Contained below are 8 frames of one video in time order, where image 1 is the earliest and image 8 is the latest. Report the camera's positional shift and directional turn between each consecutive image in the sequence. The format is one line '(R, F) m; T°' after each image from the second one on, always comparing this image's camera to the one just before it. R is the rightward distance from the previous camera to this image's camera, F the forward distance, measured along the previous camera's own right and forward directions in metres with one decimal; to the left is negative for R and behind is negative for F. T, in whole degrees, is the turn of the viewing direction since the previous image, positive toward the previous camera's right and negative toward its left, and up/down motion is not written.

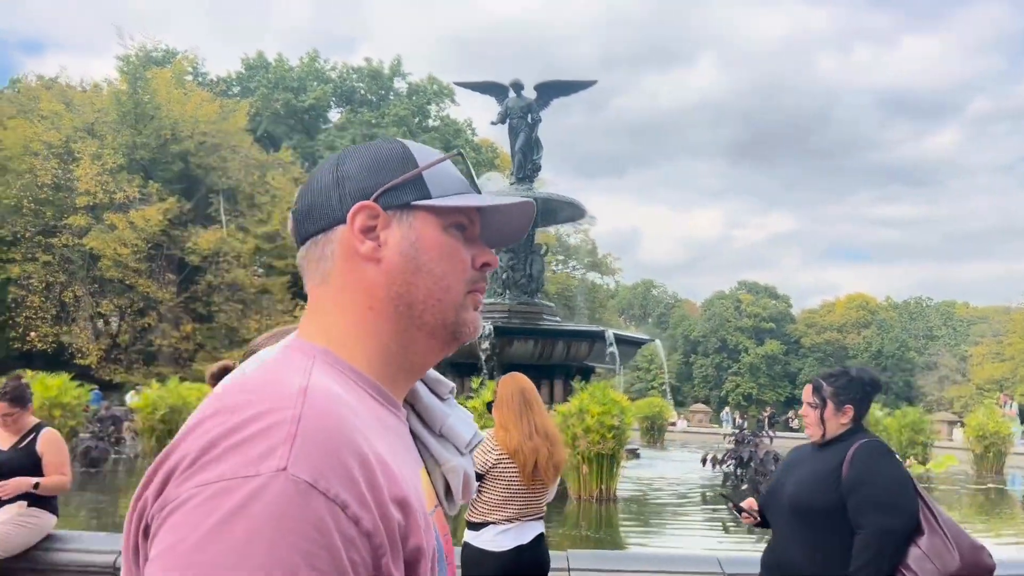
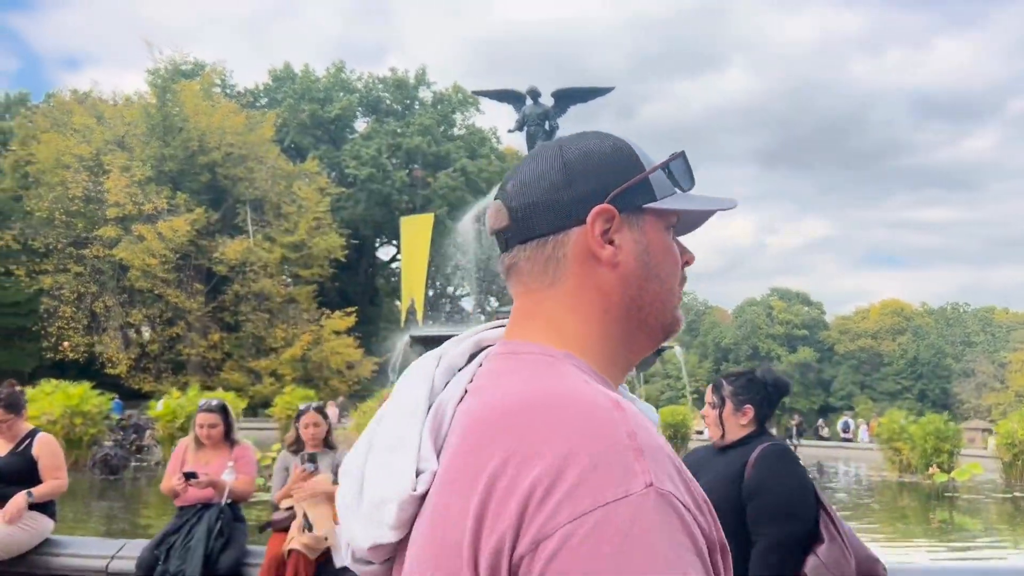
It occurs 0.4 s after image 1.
(+0.2, +0.1) m; -2°
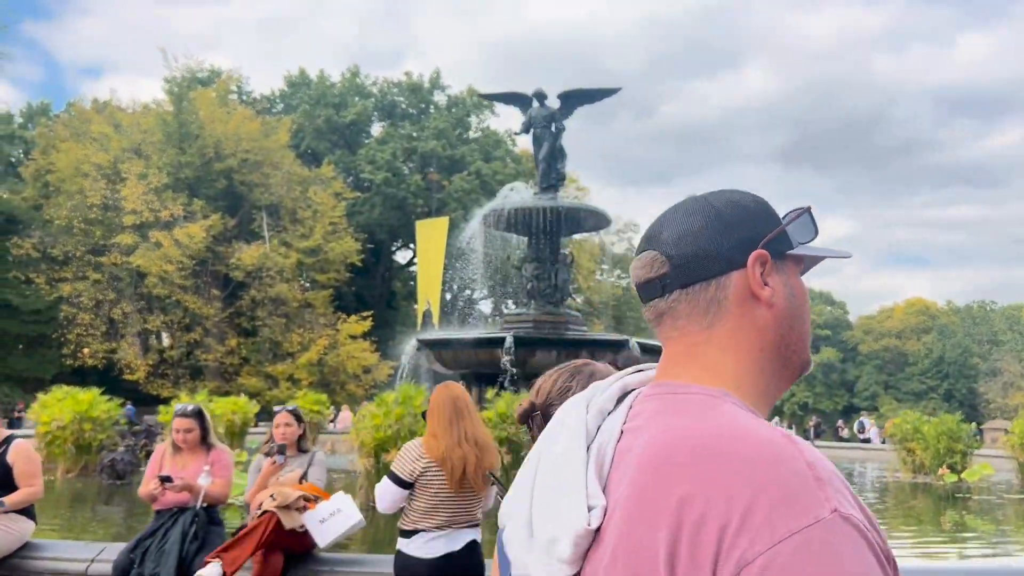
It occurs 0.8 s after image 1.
(+0.2, +0.1) m; -1°
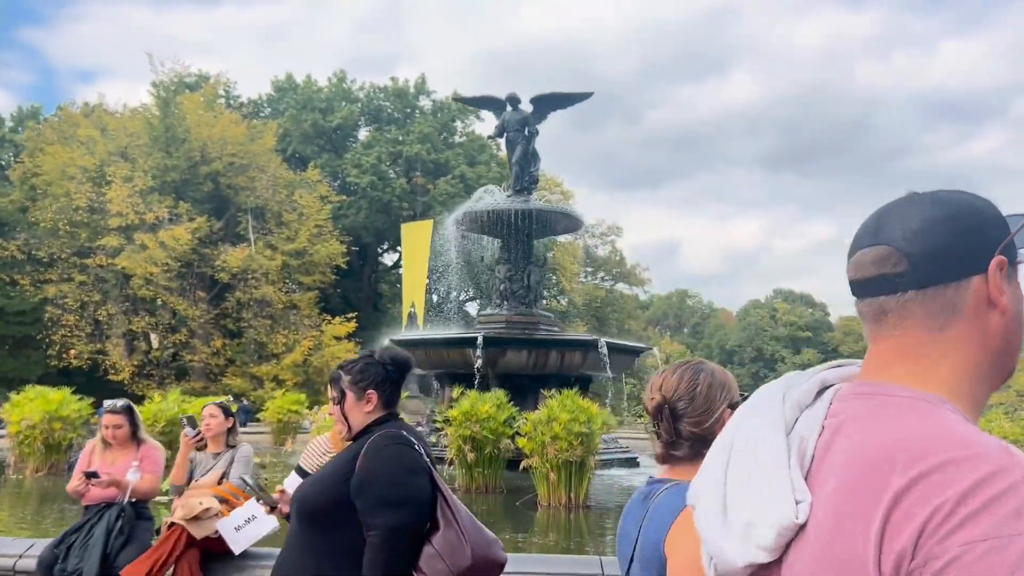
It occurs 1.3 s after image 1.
(+0.3, -0.4) m; +1°
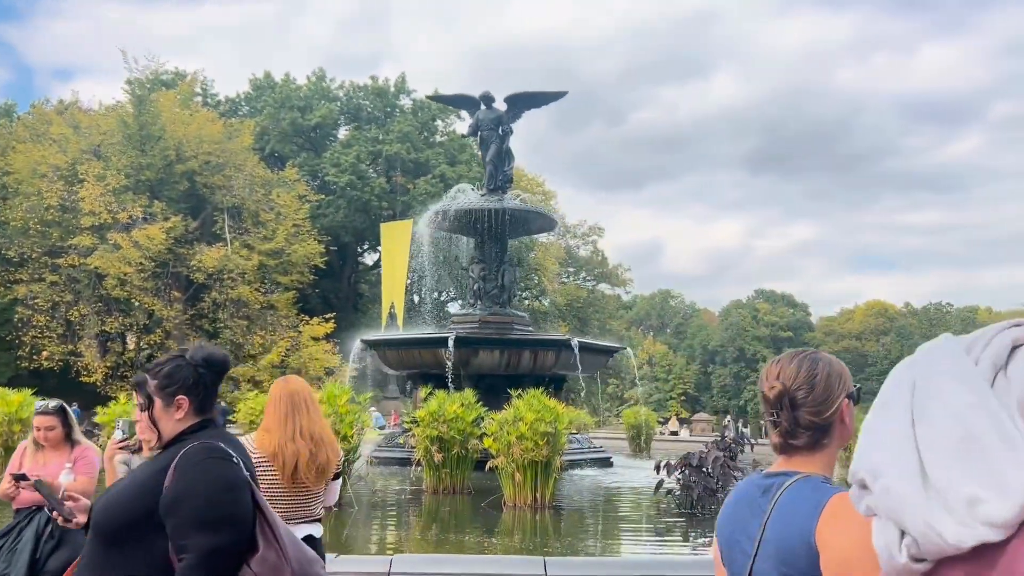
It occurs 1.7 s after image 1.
(+0.2, +0.2) m; +1°
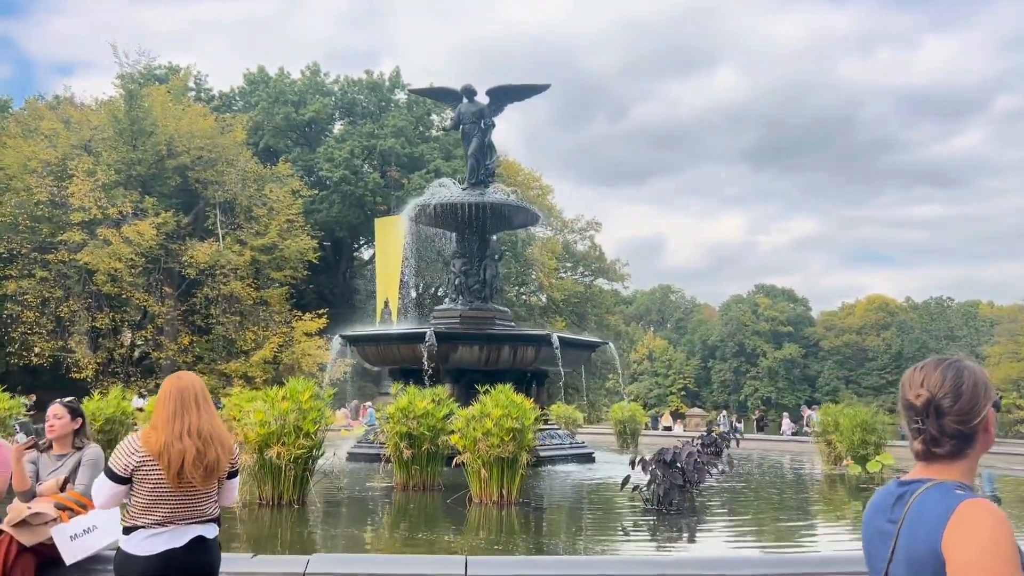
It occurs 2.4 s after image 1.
(+0.4, +0.2) m; 0°
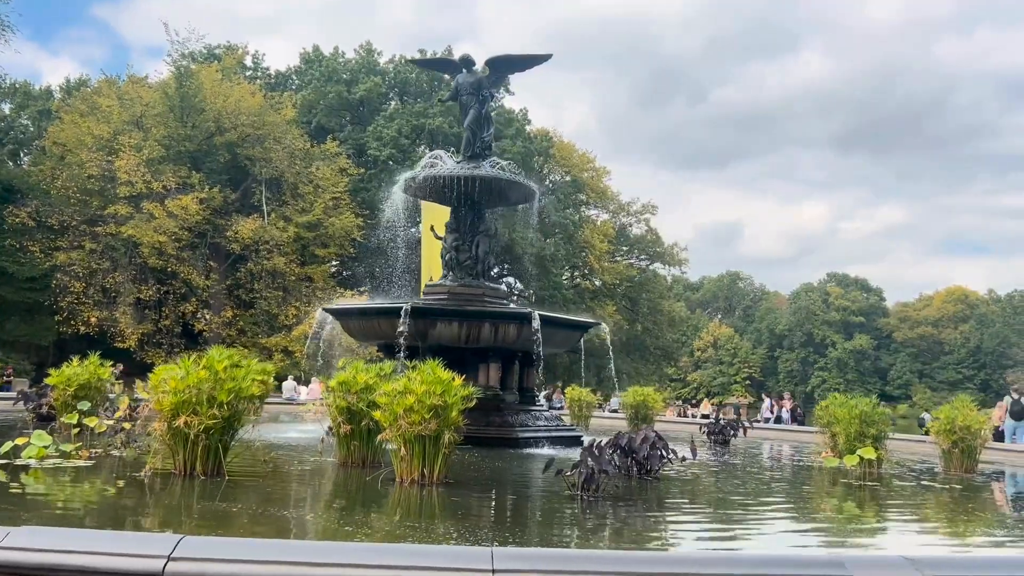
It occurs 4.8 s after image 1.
(+1.4, +0.4) m; -5°
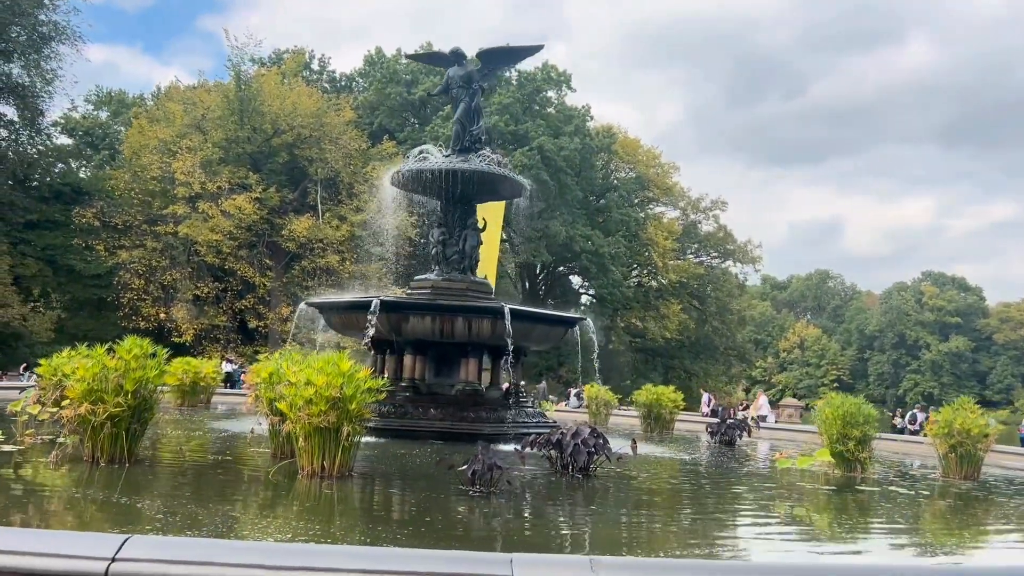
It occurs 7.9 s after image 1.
(+1.7, +0.3) m; -7°
